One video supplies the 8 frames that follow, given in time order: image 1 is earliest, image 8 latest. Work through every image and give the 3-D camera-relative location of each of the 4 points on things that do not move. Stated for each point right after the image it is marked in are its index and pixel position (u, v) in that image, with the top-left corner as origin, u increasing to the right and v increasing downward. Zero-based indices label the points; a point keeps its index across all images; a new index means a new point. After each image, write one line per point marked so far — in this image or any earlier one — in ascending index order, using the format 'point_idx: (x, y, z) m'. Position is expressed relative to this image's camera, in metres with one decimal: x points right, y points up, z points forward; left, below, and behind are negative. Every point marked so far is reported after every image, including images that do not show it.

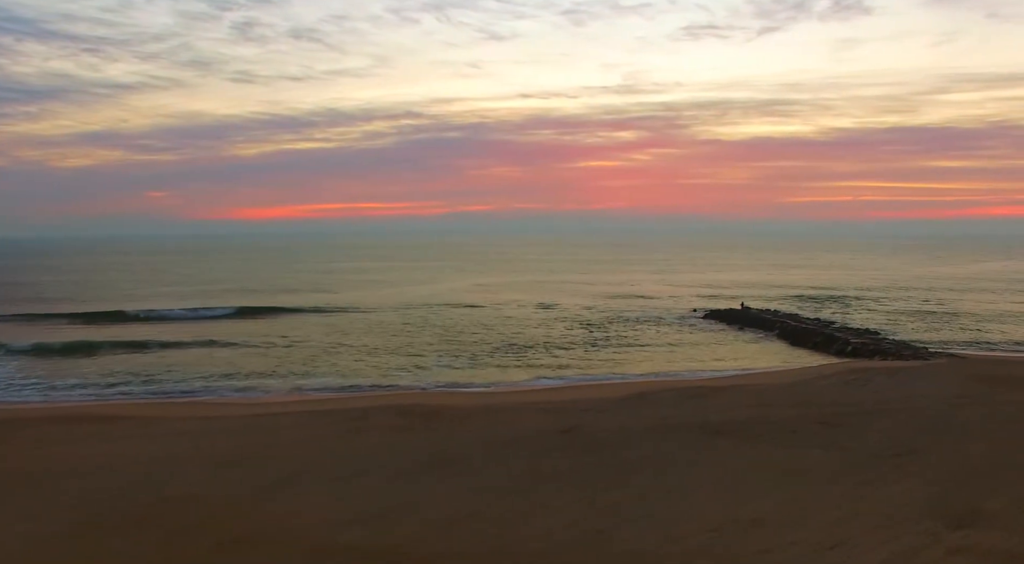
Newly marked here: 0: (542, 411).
0: (+0.7, -2.6, +18.0) m
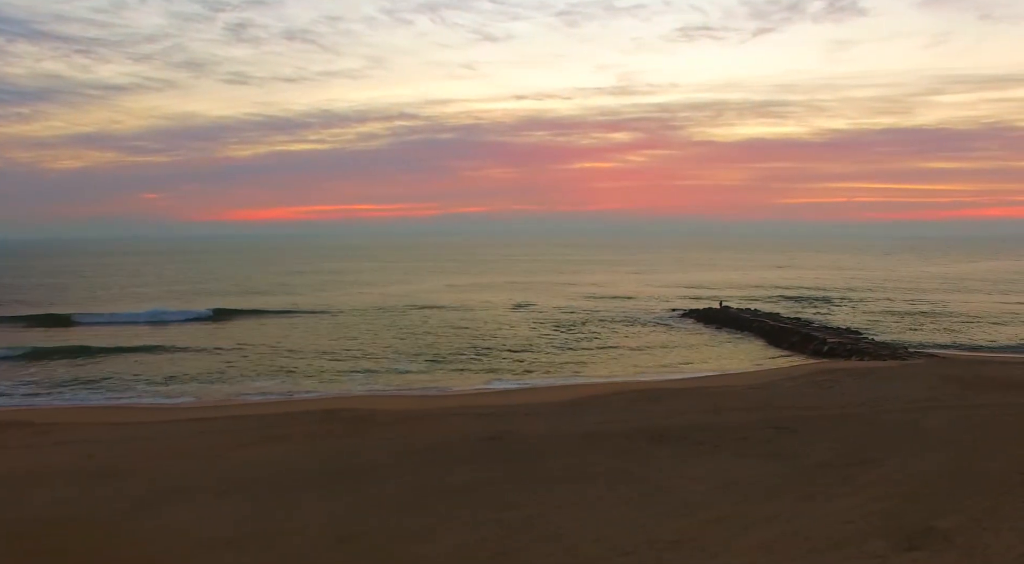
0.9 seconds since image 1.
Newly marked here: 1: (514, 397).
0: (-0.5, -2.5, +16.8) m
1: (+0.1, -2.6, +19.4) m
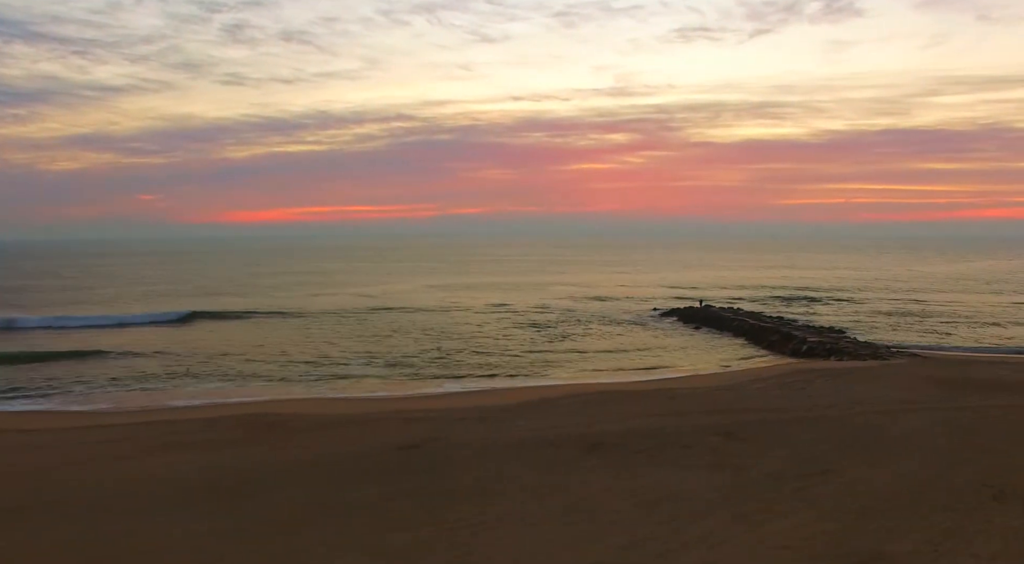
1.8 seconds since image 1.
0: (-1.7, -2.4, +15.4) m
1: (-1.1, -2.5, +18.1) m
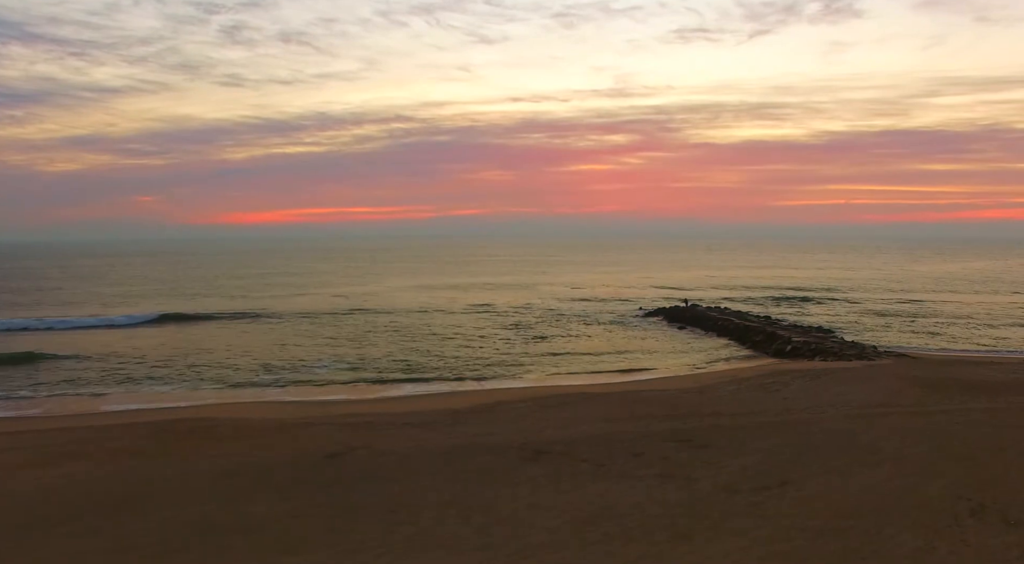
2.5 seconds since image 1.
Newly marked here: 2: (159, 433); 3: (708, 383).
0: (-2.5, -2.3, +14.4) m
1: (-2.0, -2.4, +17.0) m
2: (-5.9, -2.5, +14.4) m
3: (+4.3, -2.2, +18.8) m
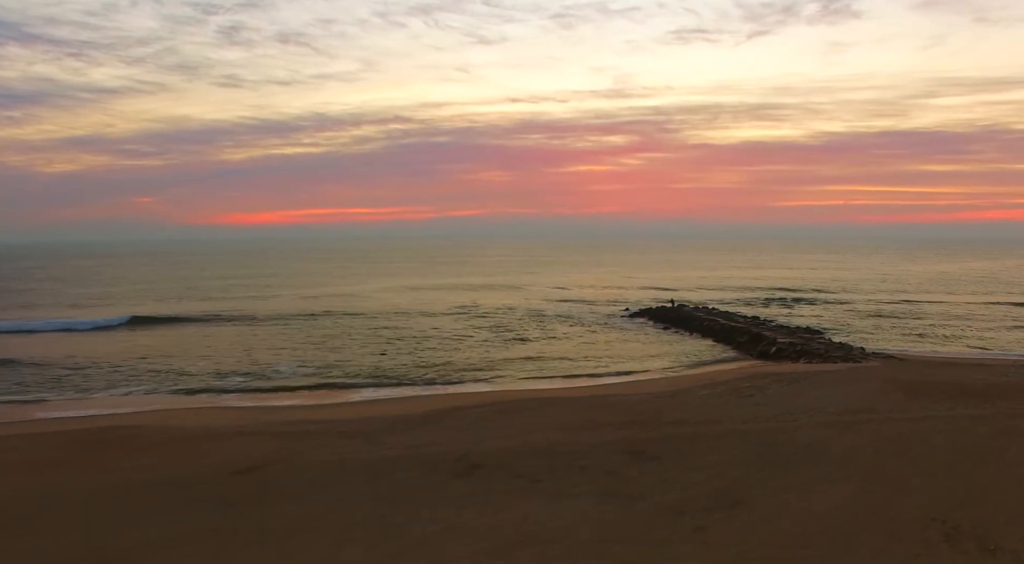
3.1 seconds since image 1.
0: (-3.3, -2.3, +13.4) m
1: (-2.7, -2.4, +16.1) m
2: (-6.7, -2.5, +13.4) m
3: (+3.5, -2.2, +17.9) m
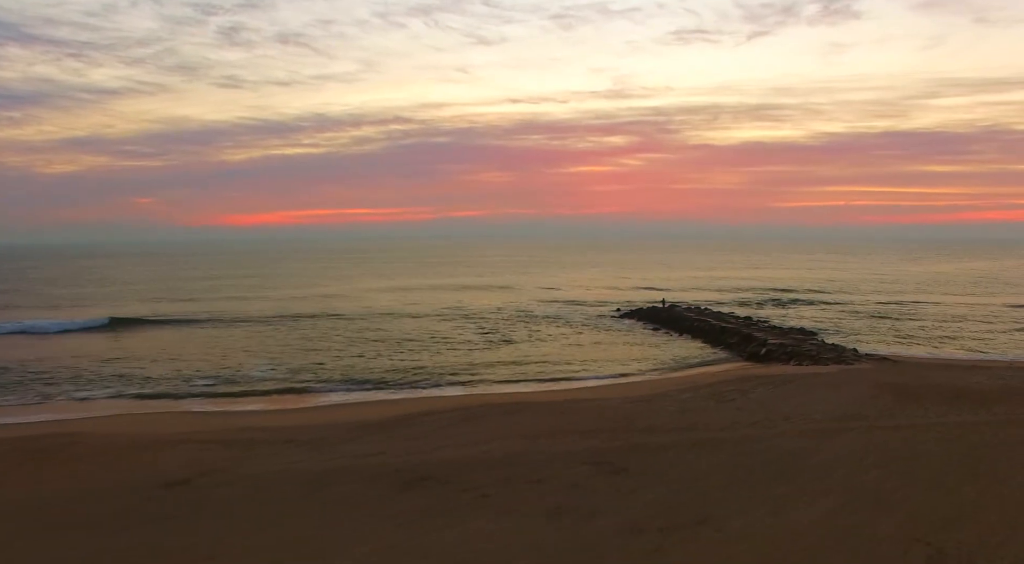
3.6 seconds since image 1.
0: (-3.9, -2.3, +12.6) m
1: (-3.3, -2.3, +15.3) m
2: (-7.2, -2.5, +12.6) m
3: (+3.0, -2.1, +17.1) m
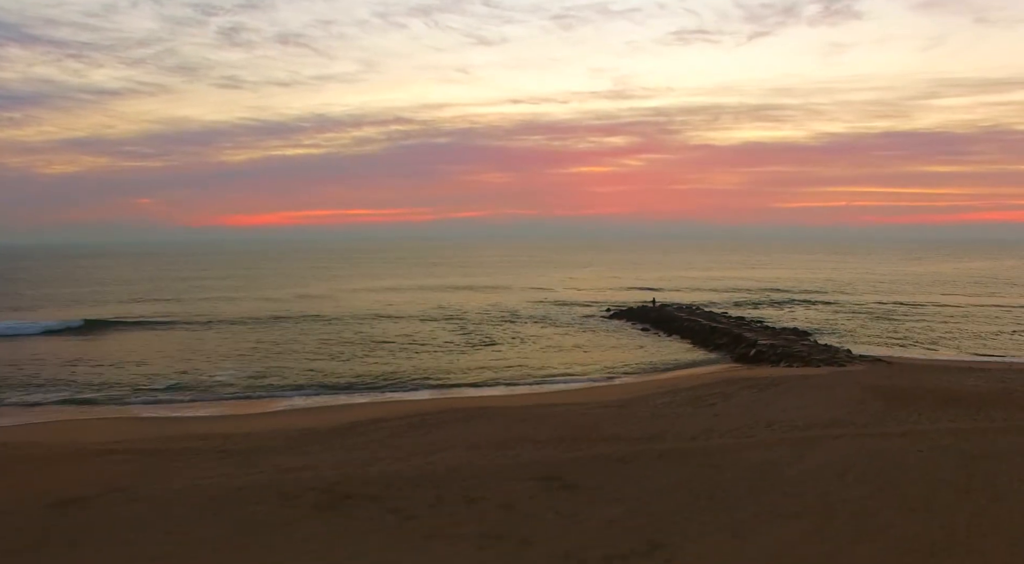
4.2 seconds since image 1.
0: (-4.4, -2.2, +11.6) m
1: (-3.9, -2.3, +14.3) m
2: (-7.8, -2.4, +11.7) m
3: (+2.4, -2.1, +16.1) m
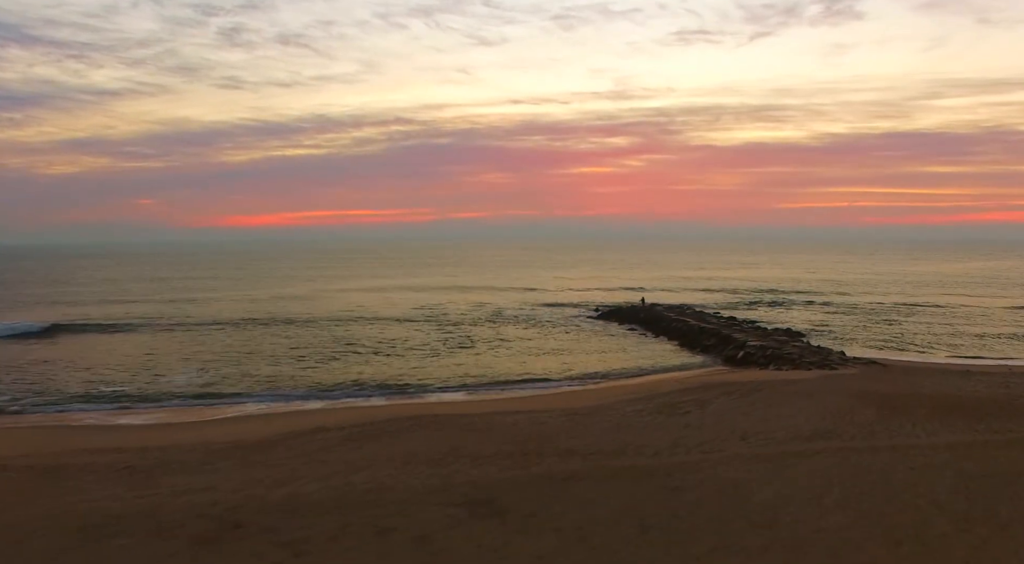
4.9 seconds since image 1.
0: (-5.1, -2.2, +10.5) m
1: (-4.5, -2.3, +13.2) m
2: (-8.5, -2.4, +10.6) m
3: (+1.7, -2.0, +15.0) m
